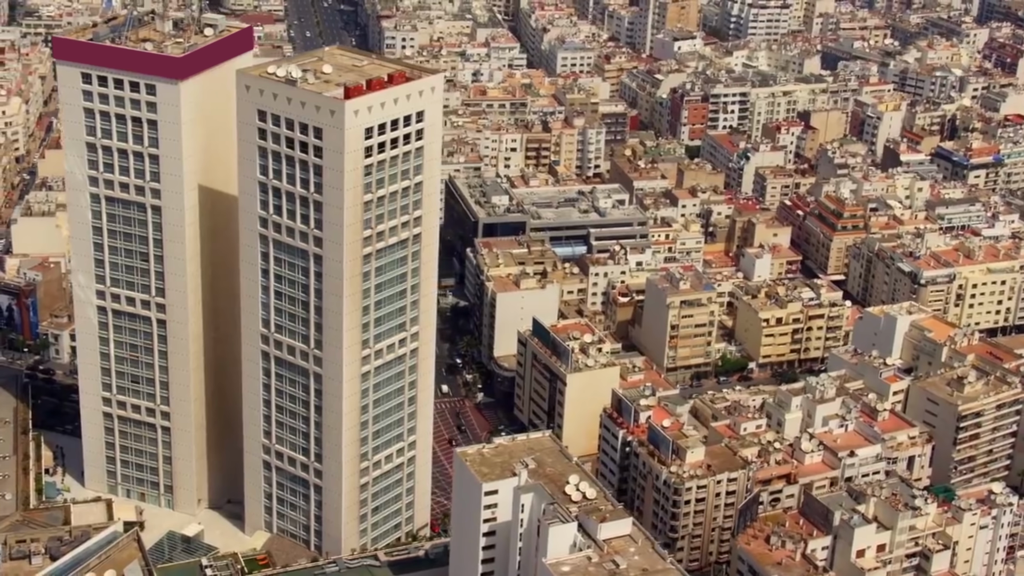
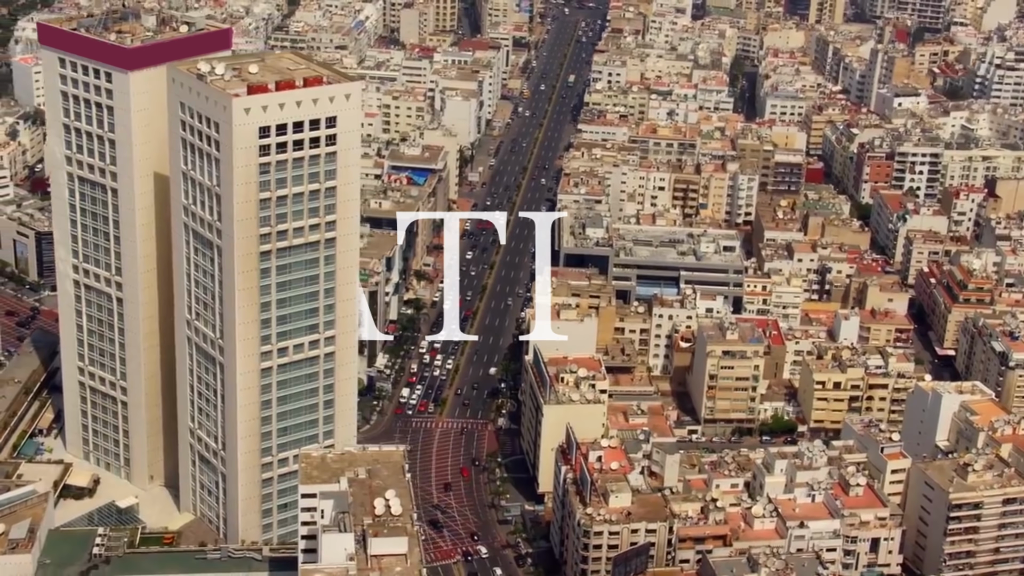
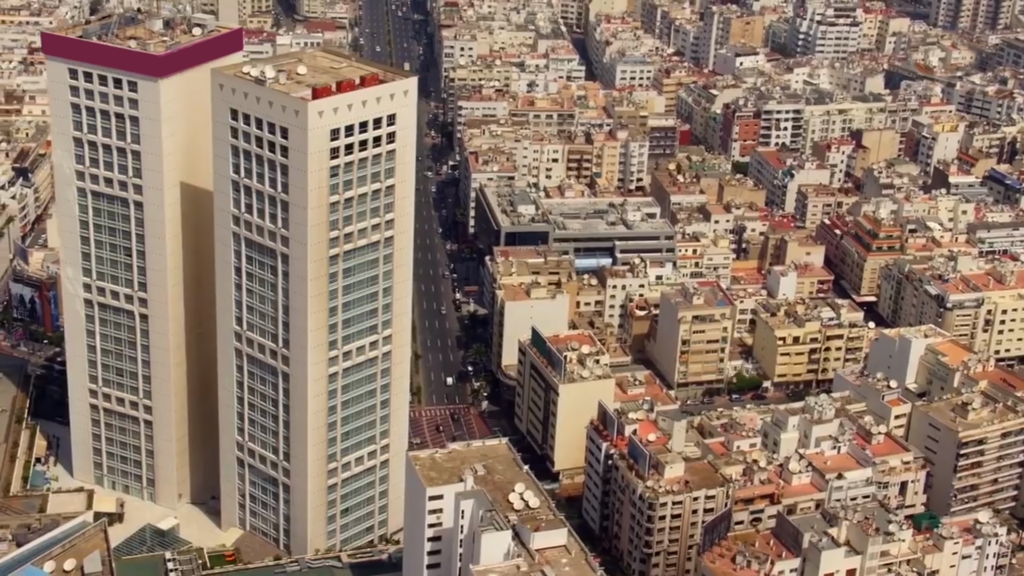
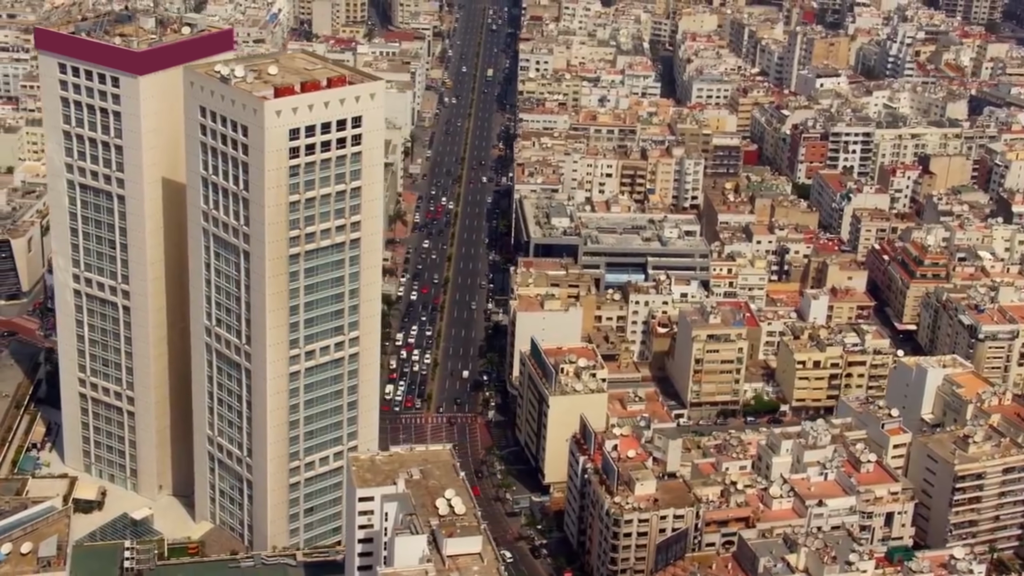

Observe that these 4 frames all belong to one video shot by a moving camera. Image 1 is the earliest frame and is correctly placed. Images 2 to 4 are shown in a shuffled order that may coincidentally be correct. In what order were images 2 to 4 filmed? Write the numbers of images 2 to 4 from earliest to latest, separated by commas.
3, 4, 2
